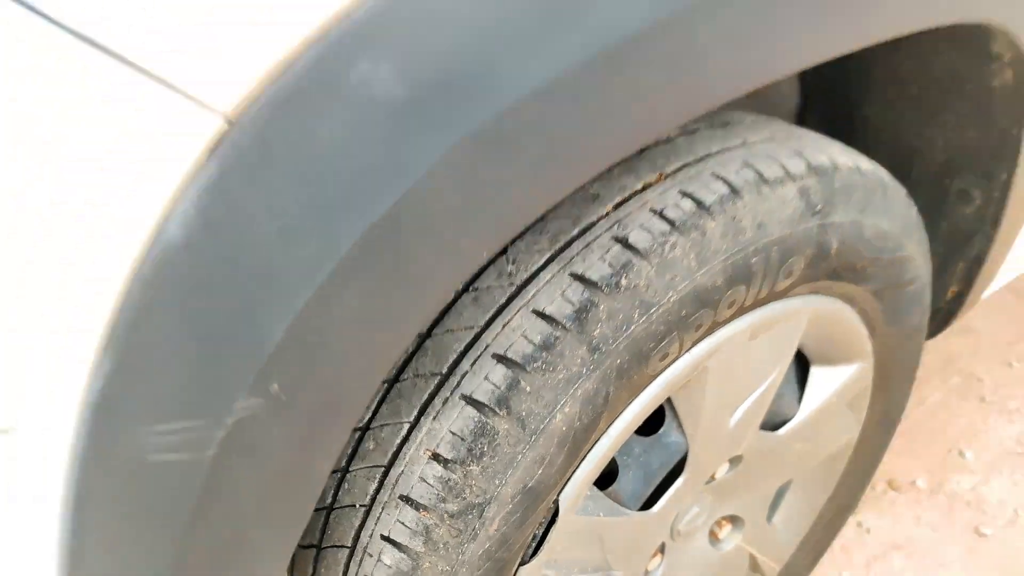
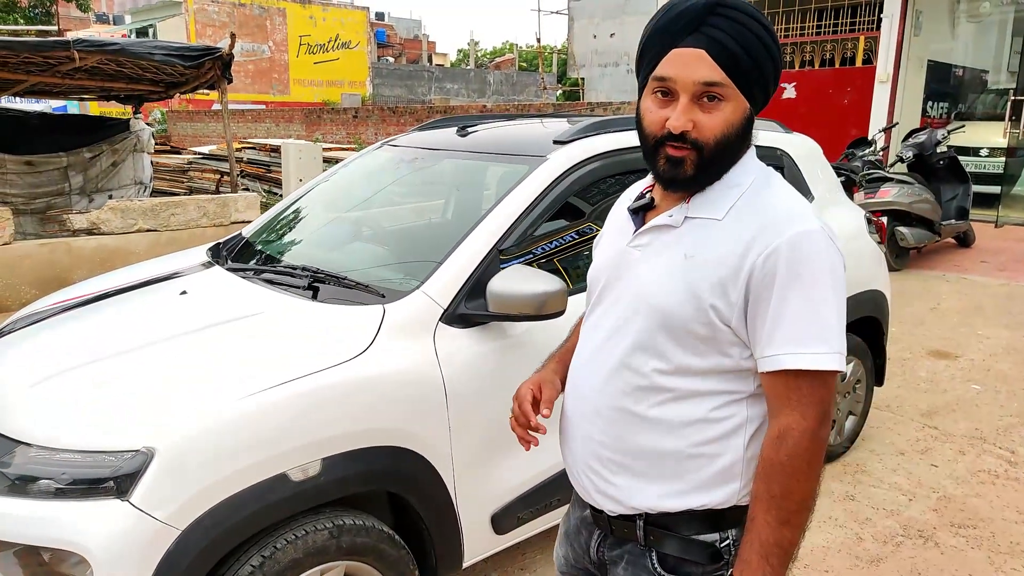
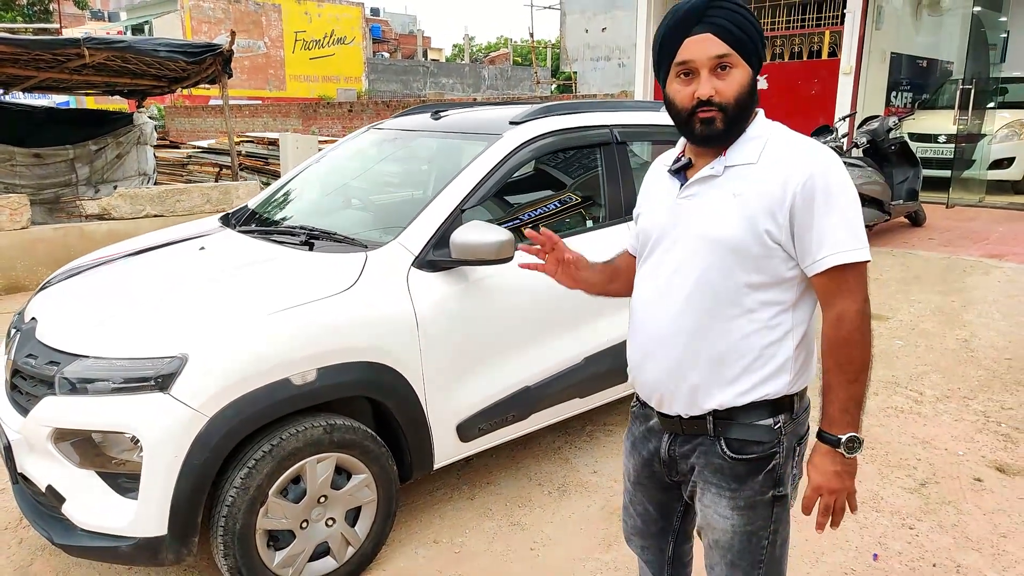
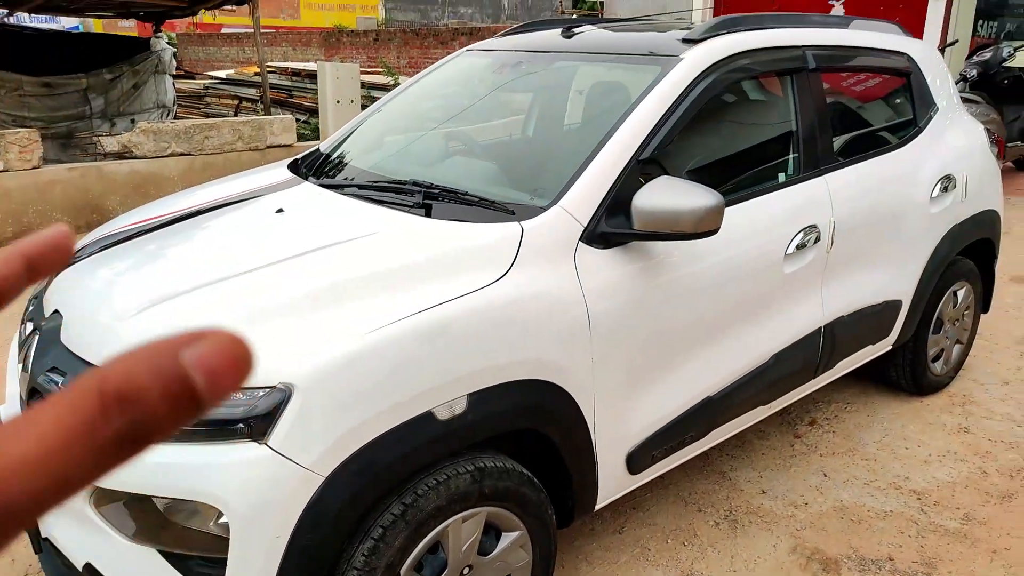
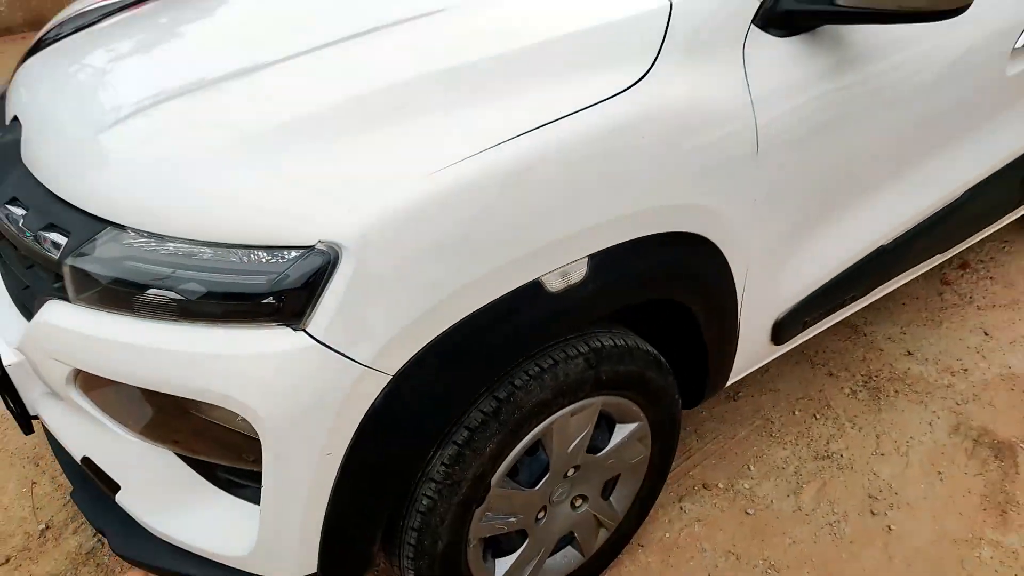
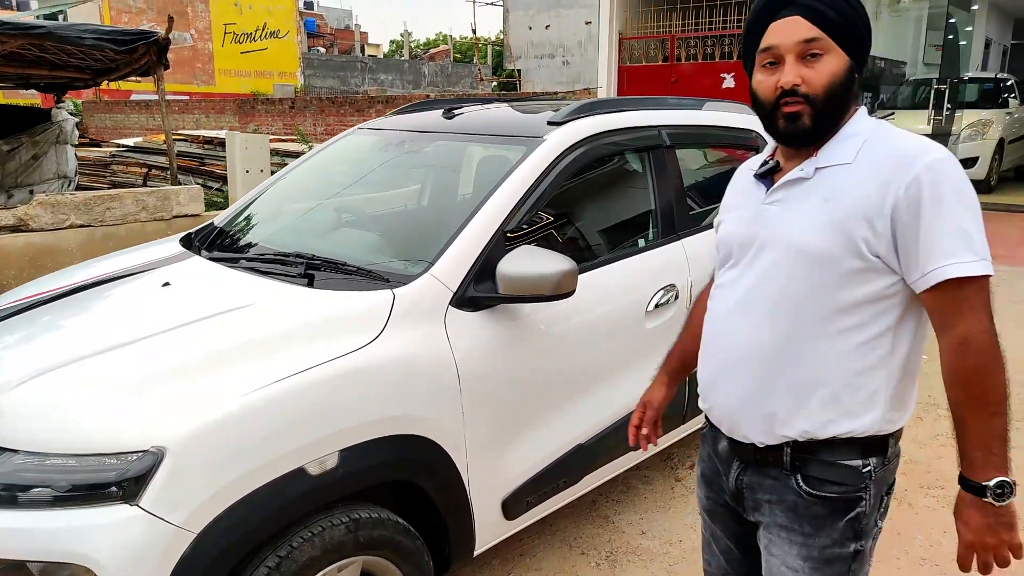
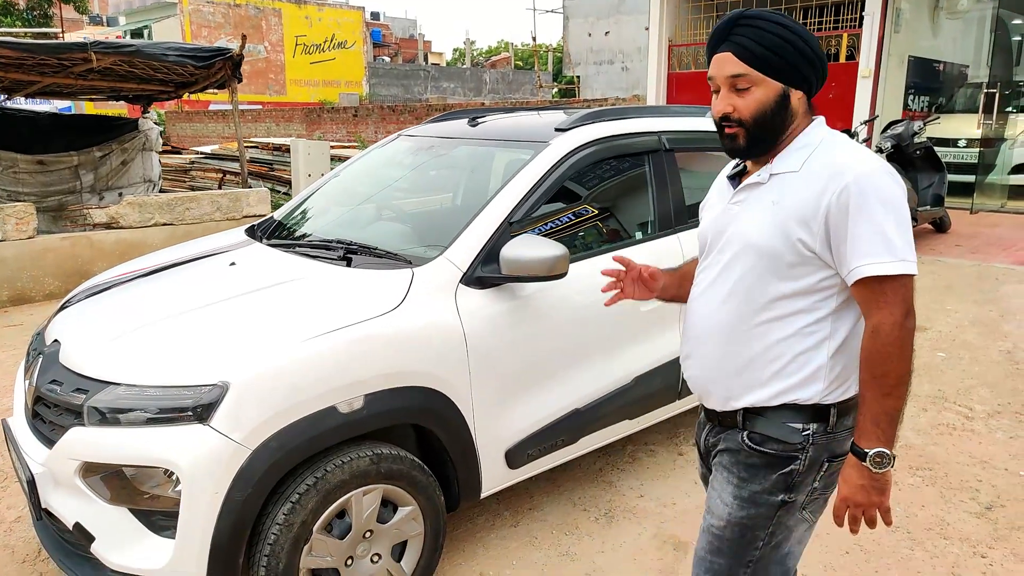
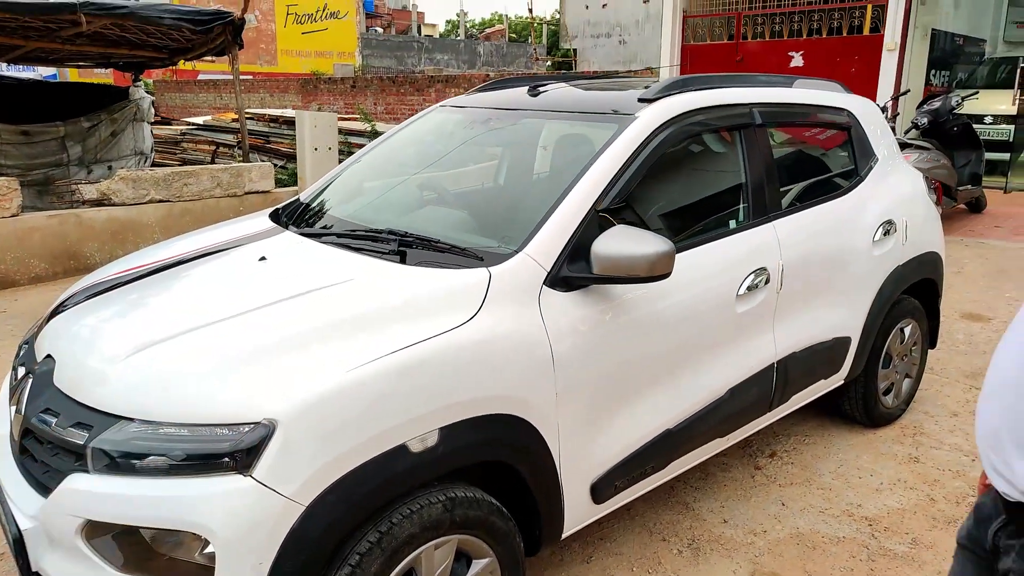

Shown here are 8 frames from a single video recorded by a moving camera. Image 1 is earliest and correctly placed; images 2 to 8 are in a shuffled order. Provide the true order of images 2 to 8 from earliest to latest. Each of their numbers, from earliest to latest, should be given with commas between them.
5, 4, 8, 6, 2, 7, 3
